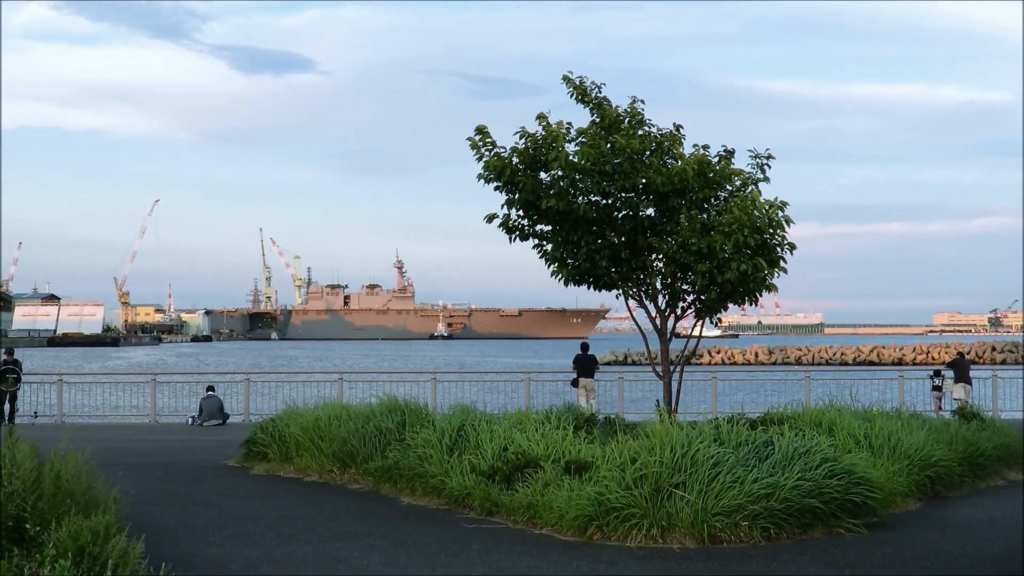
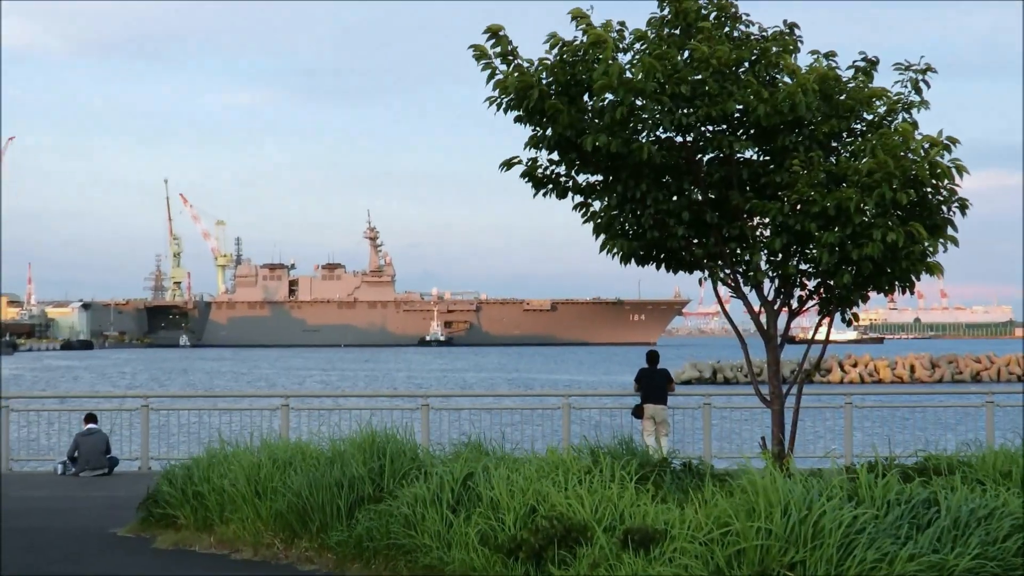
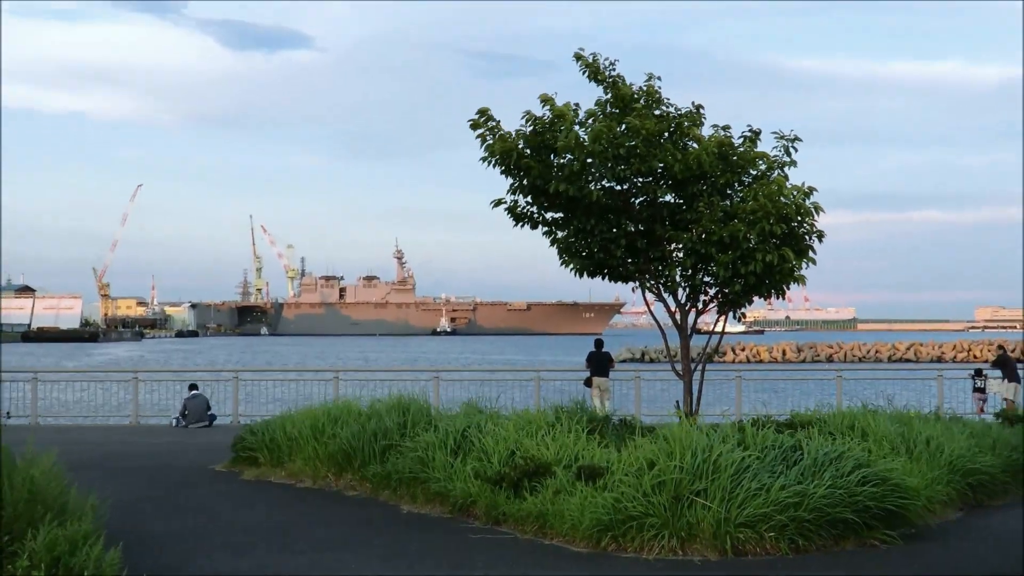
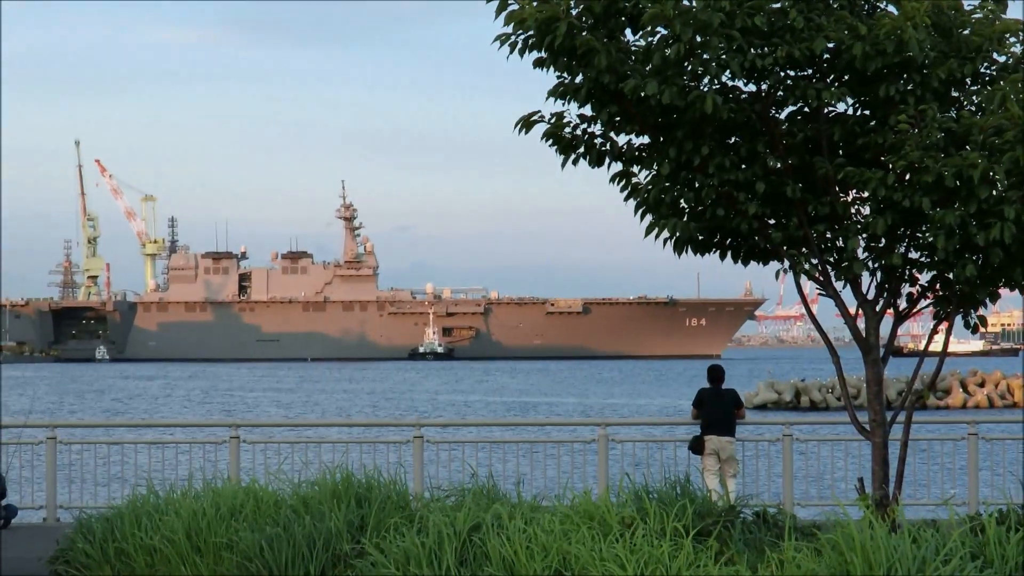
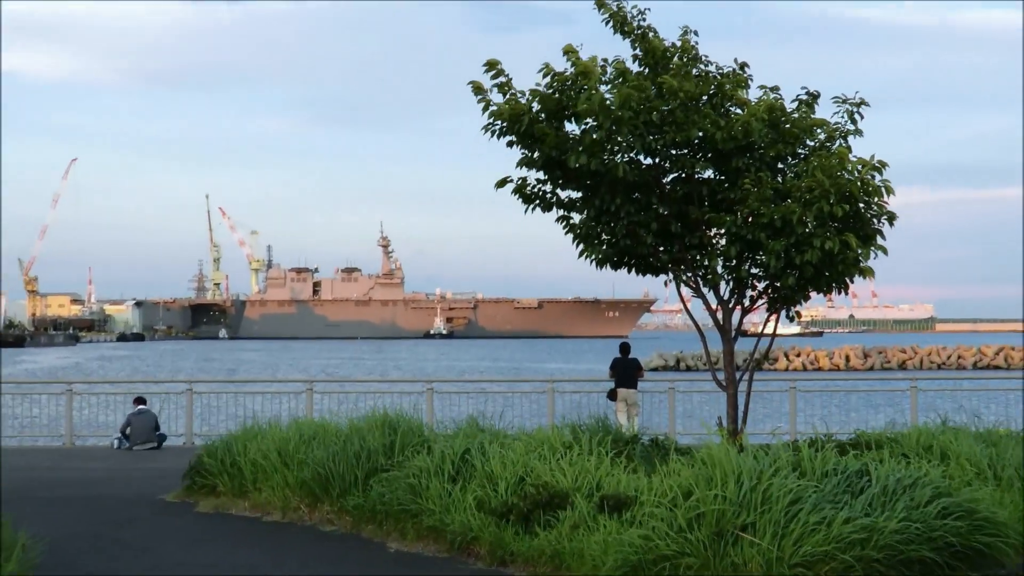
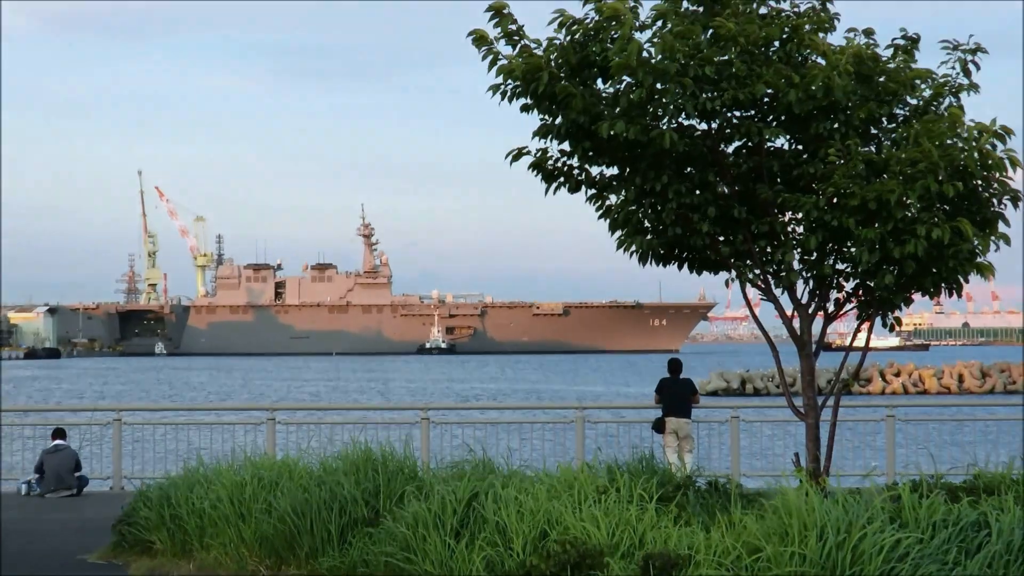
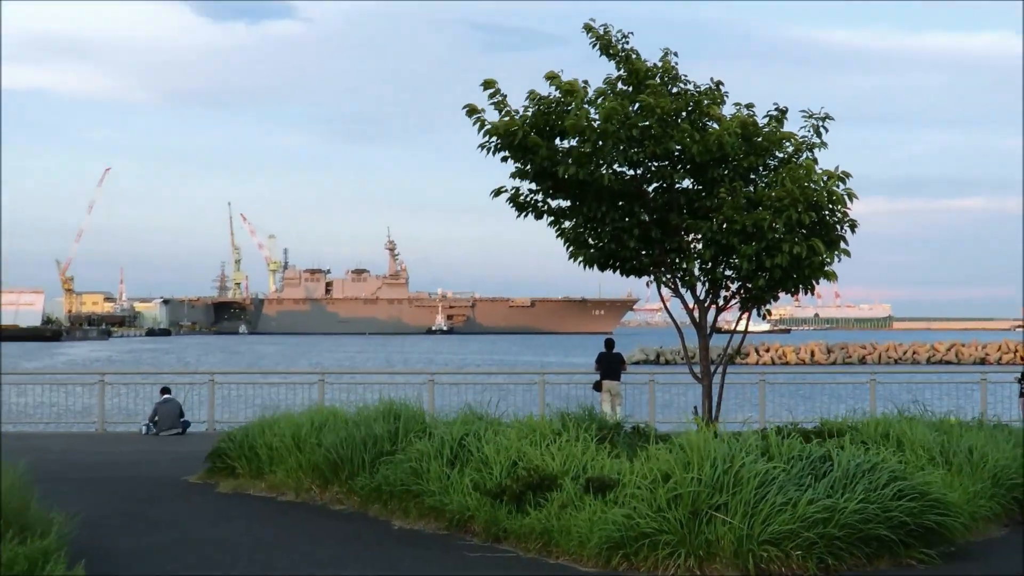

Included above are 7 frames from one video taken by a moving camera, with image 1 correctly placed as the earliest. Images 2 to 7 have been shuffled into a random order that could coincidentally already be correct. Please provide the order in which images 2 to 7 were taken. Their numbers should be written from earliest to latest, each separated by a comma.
3, 7, 5, 2, 6, 4
